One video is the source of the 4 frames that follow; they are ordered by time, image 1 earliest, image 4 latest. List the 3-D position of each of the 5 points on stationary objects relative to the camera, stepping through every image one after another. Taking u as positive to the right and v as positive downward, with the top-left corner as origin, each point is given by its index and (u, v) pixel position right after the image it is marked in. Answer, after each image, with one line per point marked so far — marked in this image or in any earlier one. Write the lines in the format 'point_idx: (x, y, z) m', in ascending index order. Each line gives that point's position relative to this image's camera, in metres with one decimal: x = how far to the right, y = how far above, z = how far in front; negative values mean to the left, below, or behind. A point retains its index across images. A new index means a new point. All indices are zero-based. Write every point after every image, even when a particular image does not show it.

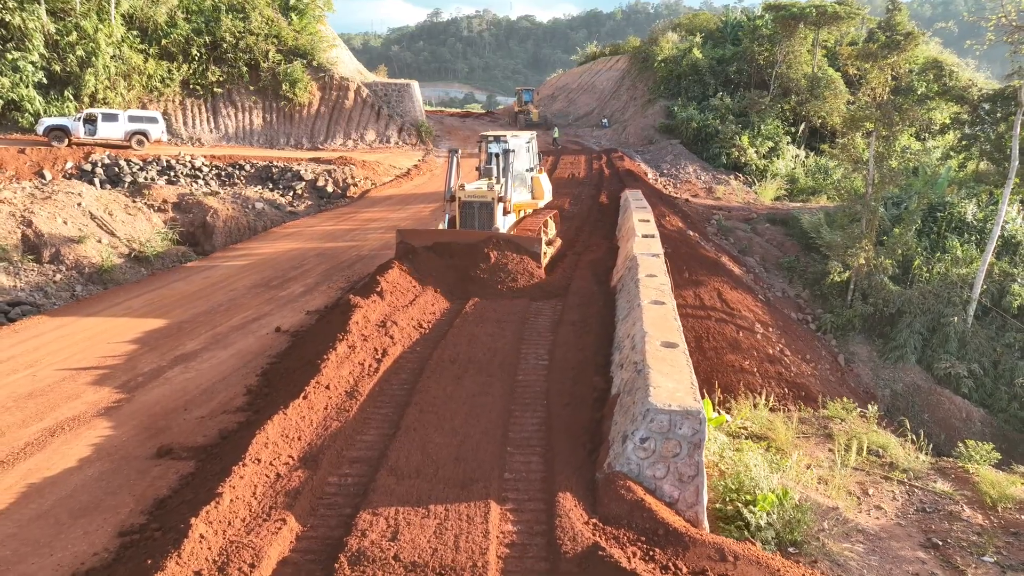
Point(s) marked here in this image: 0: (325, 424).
0: (-1.7, -1.2, +5.2) m
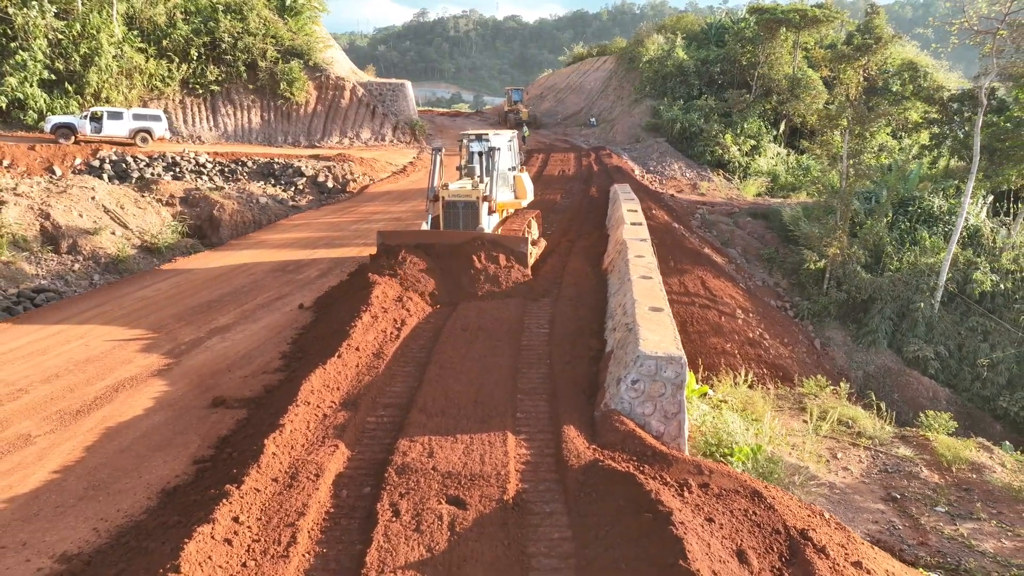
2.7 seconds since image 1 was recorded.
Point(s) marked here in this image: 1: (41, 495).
0: (-1.6, -0.9, +6.0) m
1: (-3.5, -1.5, +4.3) m
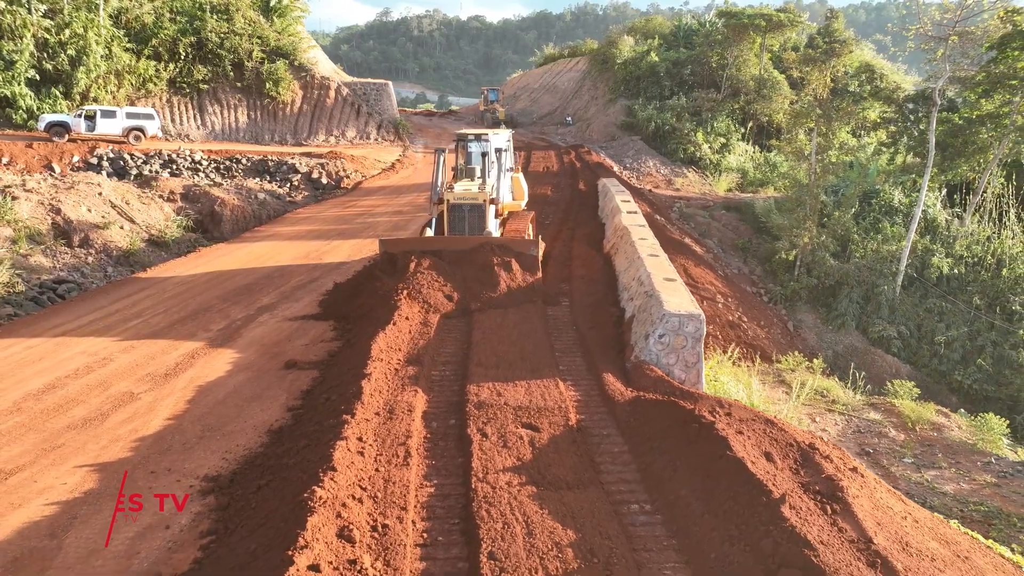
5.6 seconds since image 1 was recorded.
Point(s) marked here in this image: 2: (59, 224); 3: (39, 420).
0: (-1.1, -0.6, +6.8) m
1: (-3.0, -1.3, +5.0) m
2: (-10.3, +1.5, +13.1) m
3: (-4.2, -1.2, +5.2) m
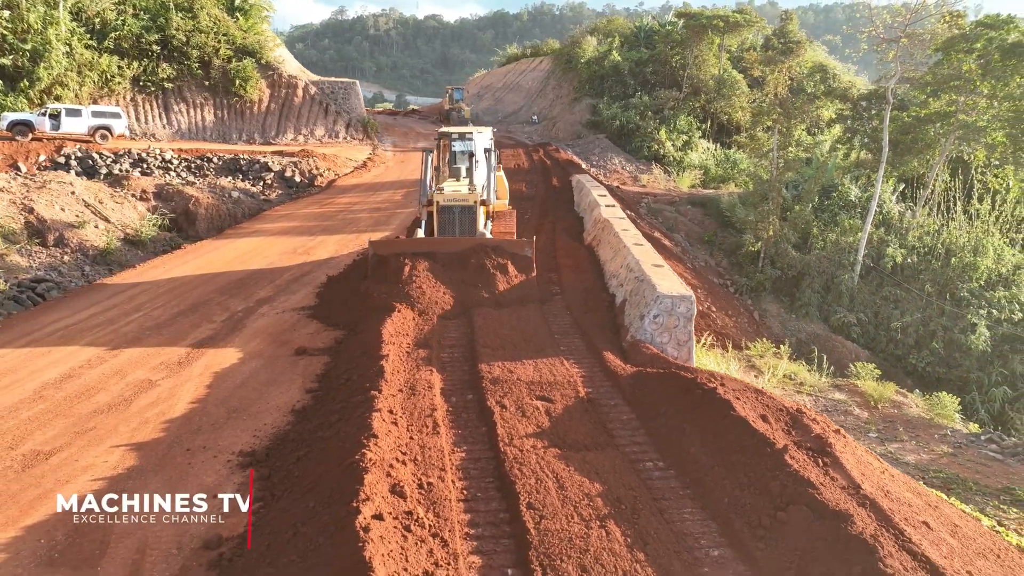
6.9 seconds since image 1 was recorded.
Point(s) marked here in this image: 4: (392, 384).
0: (-1.1, -0.5, +7.1) m
1: (-2.9, -1.2, +5.2) m
2: (-10.6, +1.4, +12.8) m
3: (-4.1, -1.1, +5.3) m
4: (-1.1, -0.9, +5.3) m
